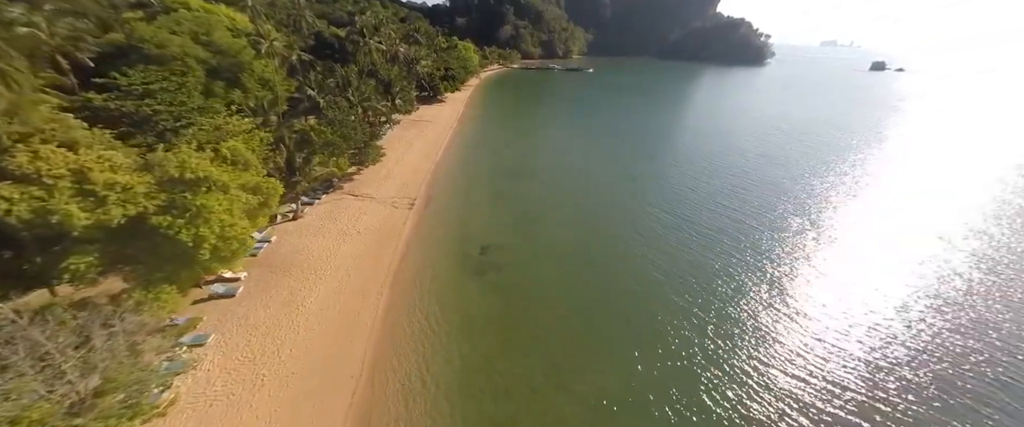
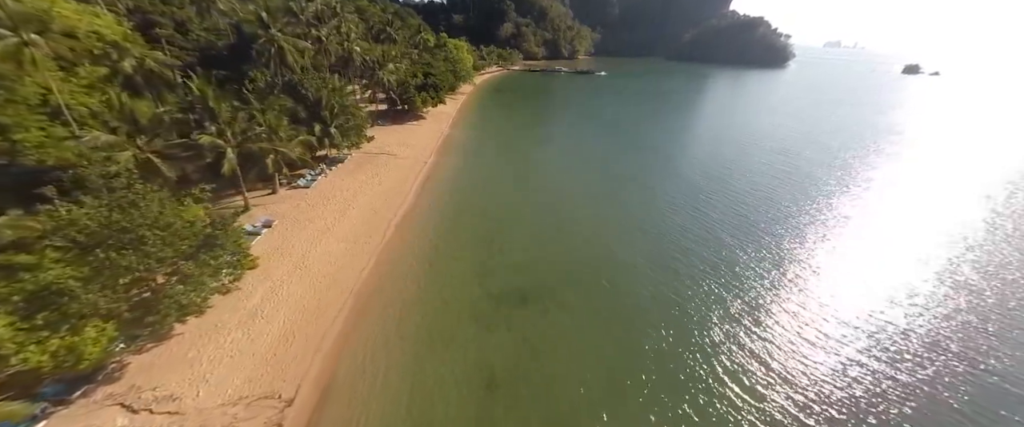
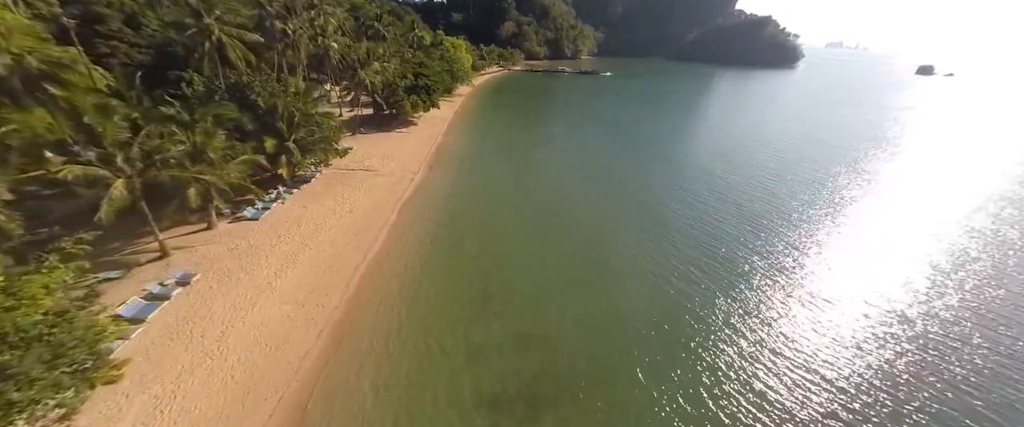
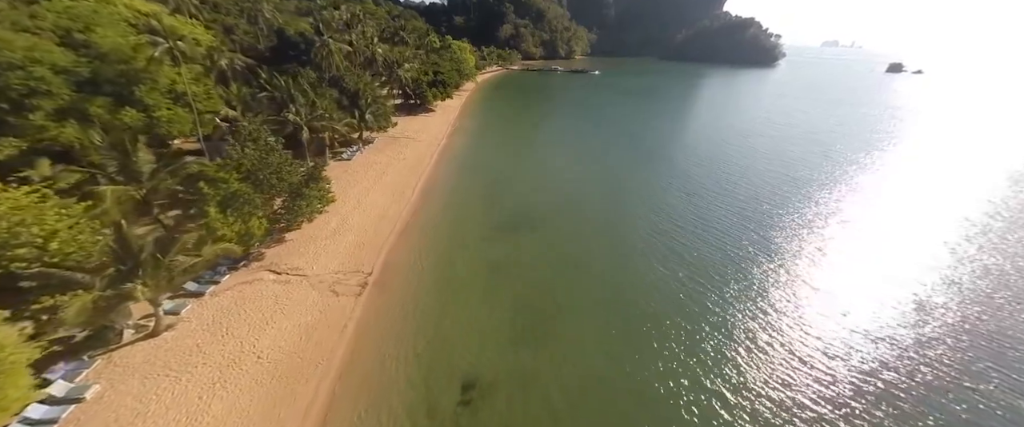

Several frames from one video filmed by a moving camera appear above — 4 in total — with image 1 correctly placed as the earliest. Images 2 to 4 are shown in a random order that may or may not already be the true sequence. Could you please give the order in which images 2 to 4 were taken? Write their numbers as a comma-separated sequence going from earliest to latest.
4, 2, 3
